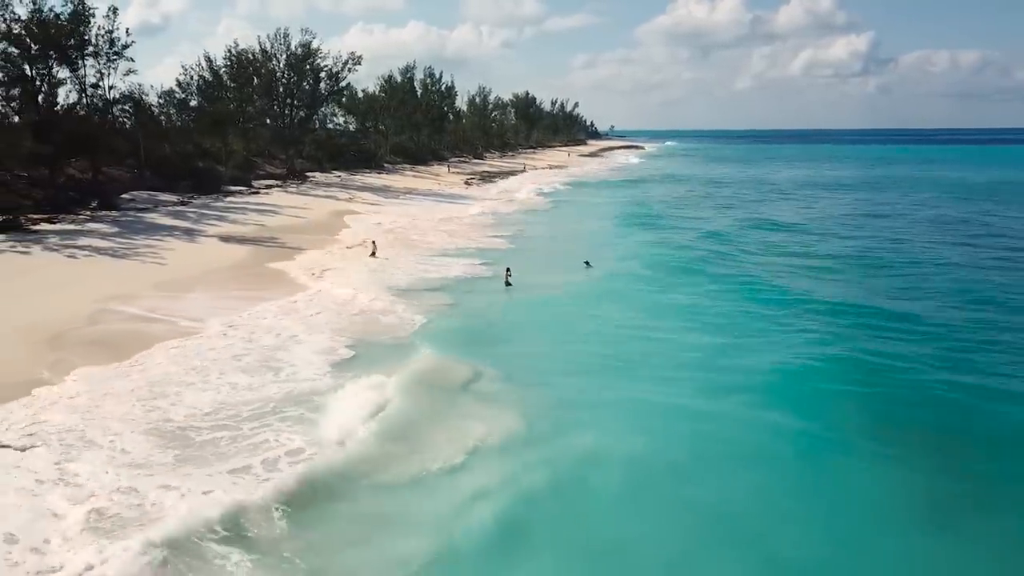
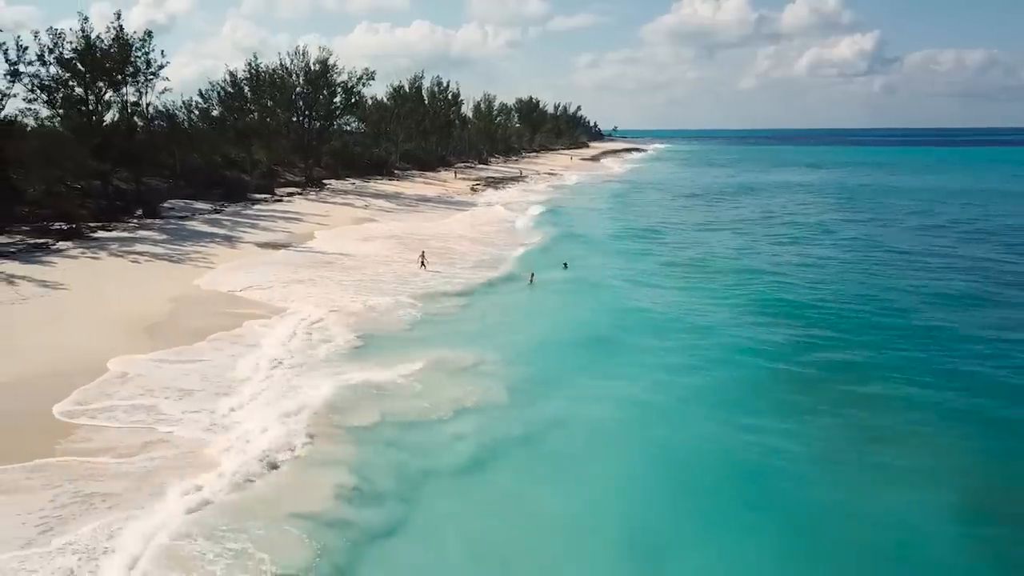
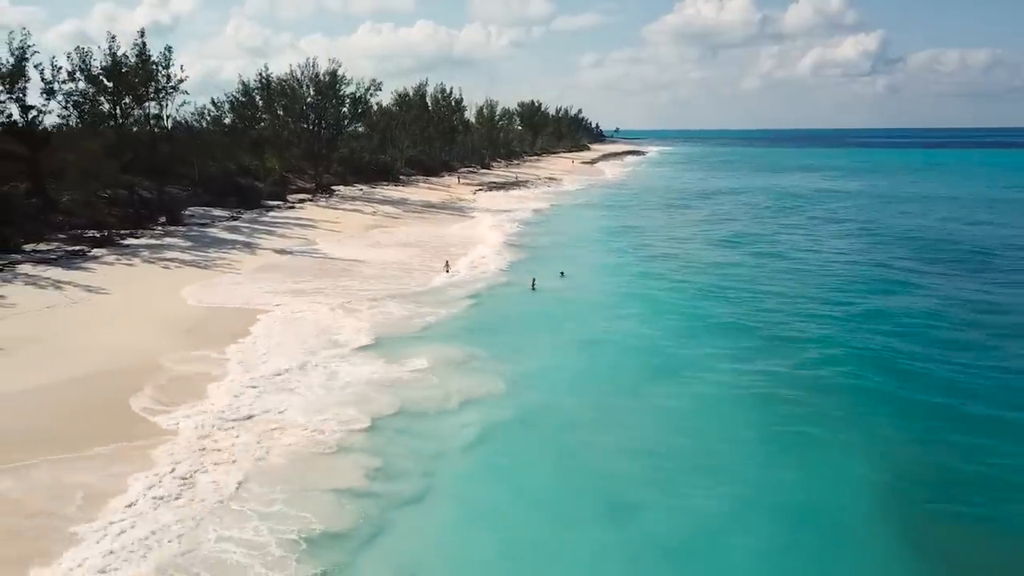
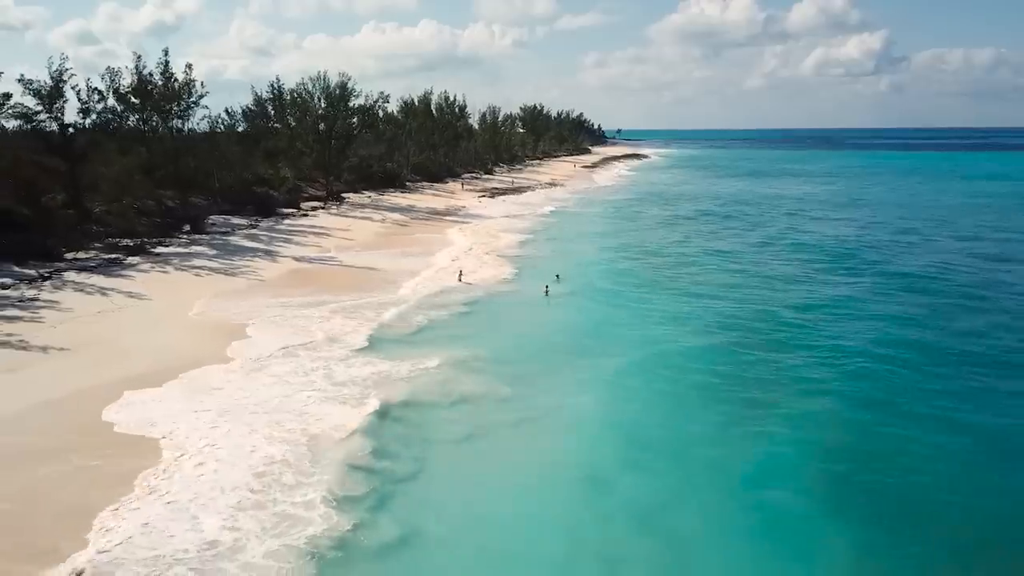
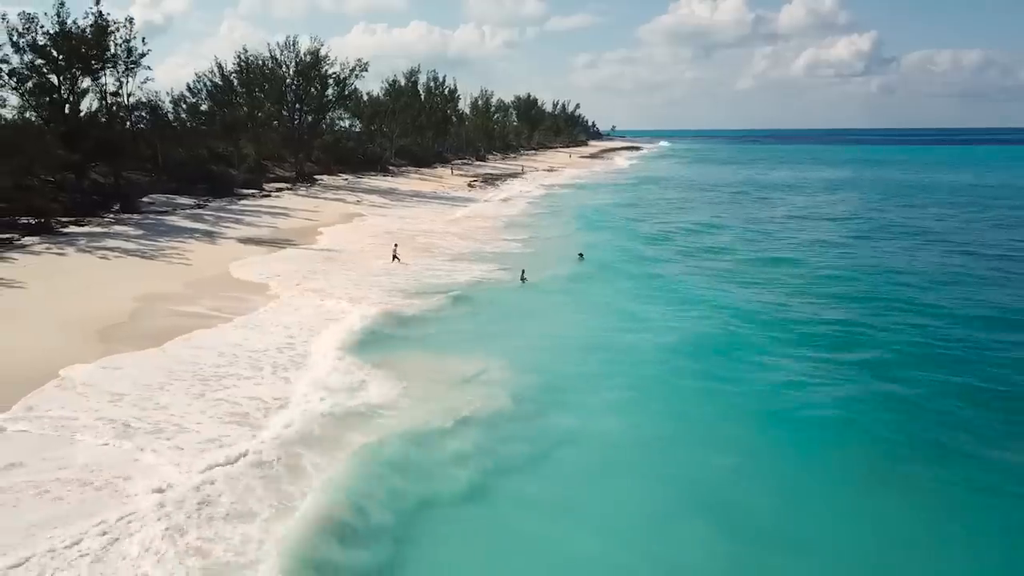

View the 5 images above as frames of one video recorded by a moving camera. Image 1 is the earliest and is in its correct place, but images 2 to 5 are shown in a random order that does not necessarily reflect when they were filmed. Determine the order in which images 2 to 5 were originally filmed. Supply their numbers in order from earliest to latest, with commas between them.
5, 2, 3, 4
